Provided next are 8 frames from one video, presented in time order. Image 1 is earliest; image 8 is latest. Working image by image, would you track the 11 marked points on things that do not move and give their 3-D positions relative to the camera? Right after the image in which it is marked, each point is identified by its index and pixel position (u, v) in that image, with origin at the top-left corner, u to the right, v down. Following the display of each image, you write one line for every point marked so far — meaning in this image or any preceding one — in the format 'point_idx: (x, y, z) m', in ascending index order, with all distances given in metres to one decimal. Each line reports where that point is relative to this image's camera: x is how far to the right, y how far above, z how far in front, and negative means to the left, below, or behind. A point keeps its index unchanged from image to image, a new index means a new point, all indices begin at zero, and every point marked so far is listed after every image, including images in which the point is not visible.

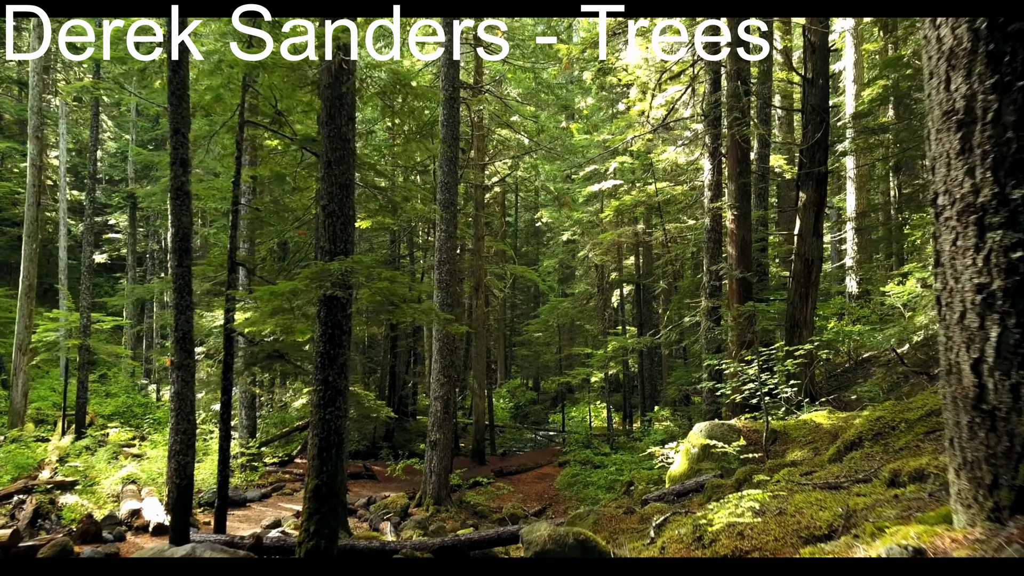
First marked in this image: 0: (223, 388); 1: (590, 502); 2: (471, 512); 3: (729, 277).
0: (-2.8, -1.0, +7.1) m
1: (+1.3, -3.5, +11.9) m
2: (-0.6, -3.5, +11.4) m
3: (+2.9, +0.2, +9.8) m
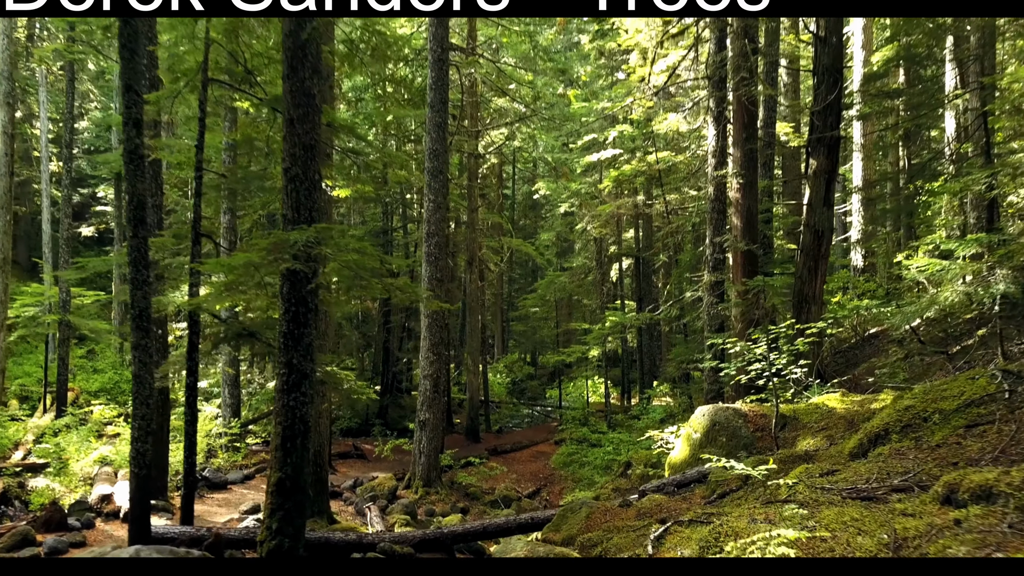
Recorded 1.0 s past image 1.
0: (-2.9, -0.7, +6.6) m
1: (+1.2, -3.1, +11.5) m
2: (-0.7, -3.1, +11.0) m
3: (+2.8, +0.5, +9.3) m
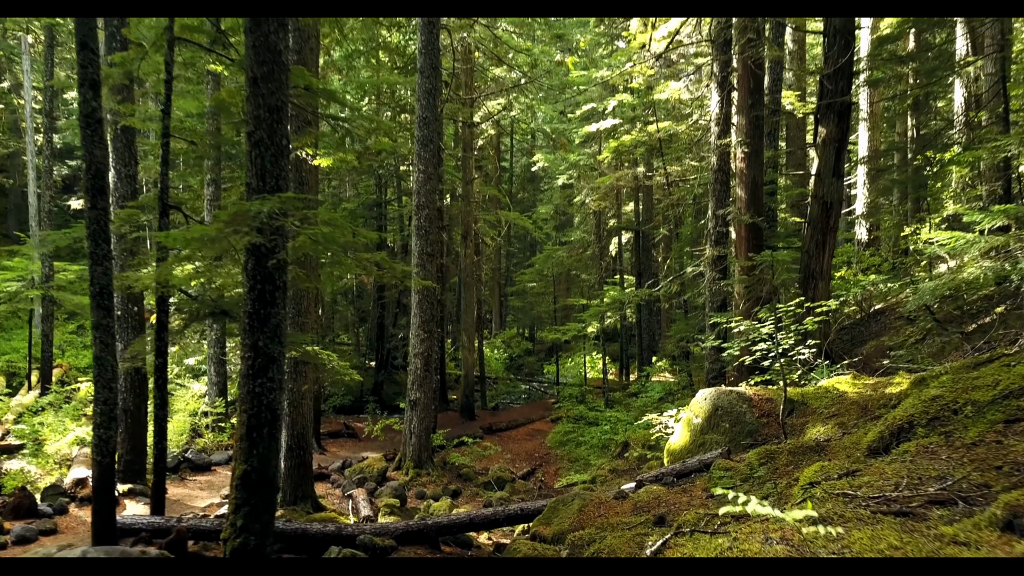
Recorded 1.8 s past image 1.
0: (-3.0, -0.5, +6.2) m
1: (+1.1, -2.7, +11.2) m
2: (-0.8, -2.7, +10.7) m
3: (+2.7, +0.8, +8.8) m
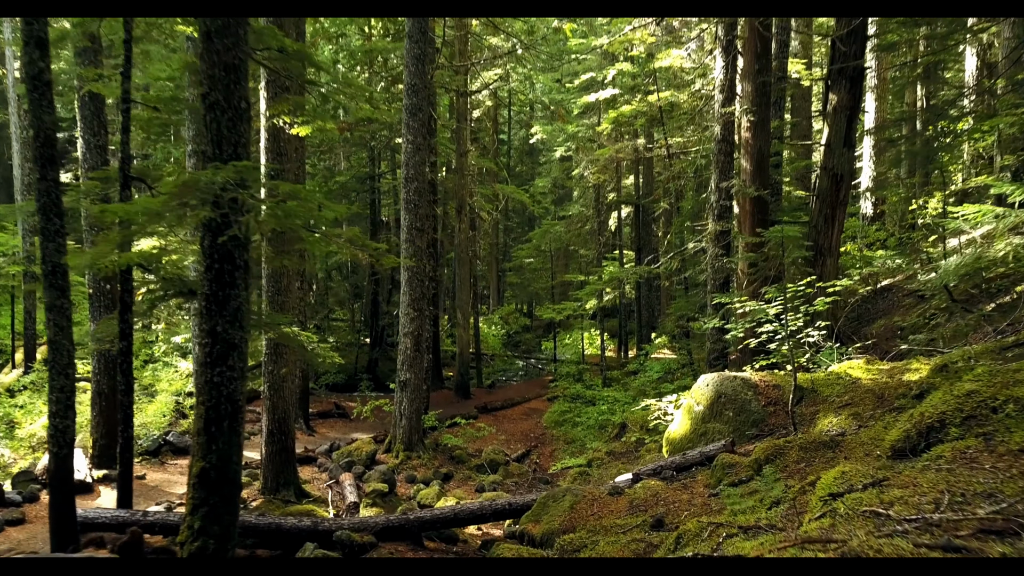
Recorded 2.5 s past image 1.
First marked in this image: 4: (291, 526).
0: (-3.1, -0.3, +5.8) m
1: (+1.0, -2.3, +10.9) m
2: (-0.9, -2.4, +10.4) m
3: (+2.6, +1.1, +8.4) m
4: (-1.6, -1.7, +5.2) m
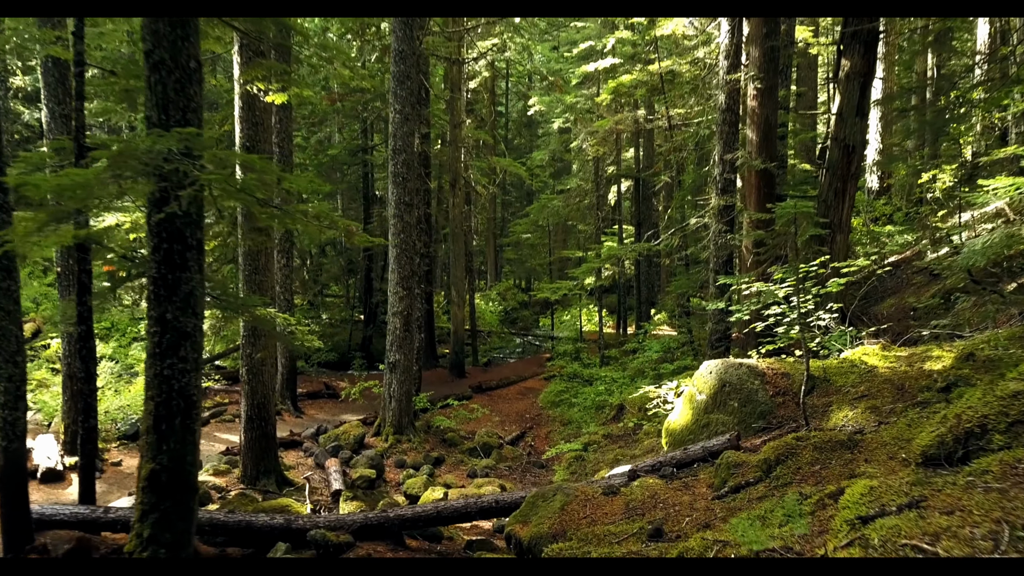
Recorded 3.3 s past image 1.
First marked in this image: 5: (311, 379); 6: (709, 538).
0: (-3.1, -0.2, +5.3) m
1: (+0.9, -2.0, +10.5) m
2: (-1.0, -2.1, +10.1) m
3: (+2.5, +1.3, +7.9) m
4: (-1.7, -1.6, +4.9) m
5: (-3.6, -1.7, +13.3) m
6: (+0.8, -1.0, +3.2) m
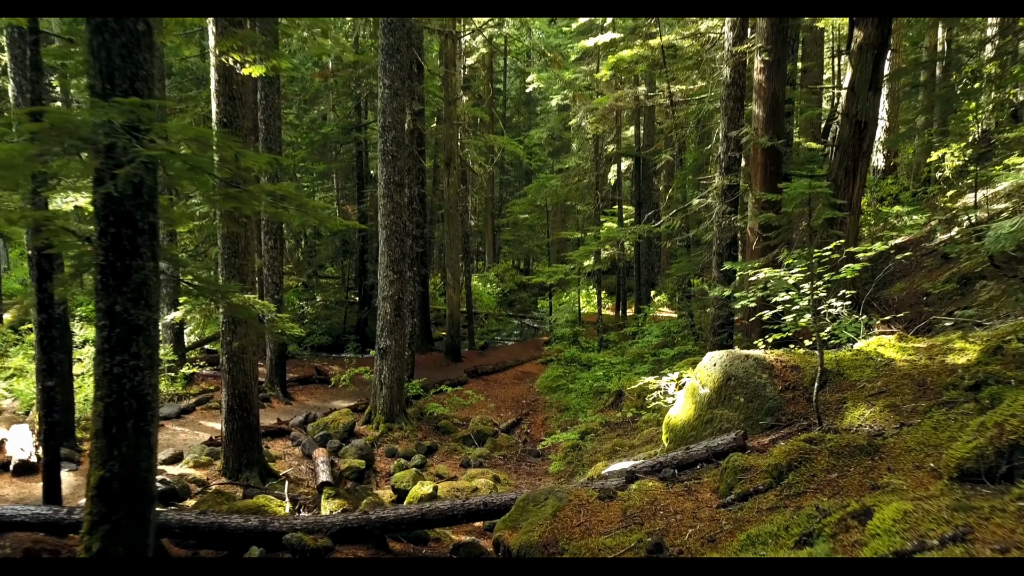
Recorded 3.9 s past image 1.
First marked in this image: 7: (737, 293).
0: (-3.2, -0.1, +5.0) m
1: (+0.8, -1.8, +10.2) m
2: (-1.1, -1.9, +9.8) m
3: (+2.5, +1.5, +7.6) m
4: (-1.7, -1.5, +4.6) m
5: (-3.7, -1.3, +13.0) m
6: (+0.8, -1.0, +2.8) m
7: (+1.9, 0.0, +6.3) m
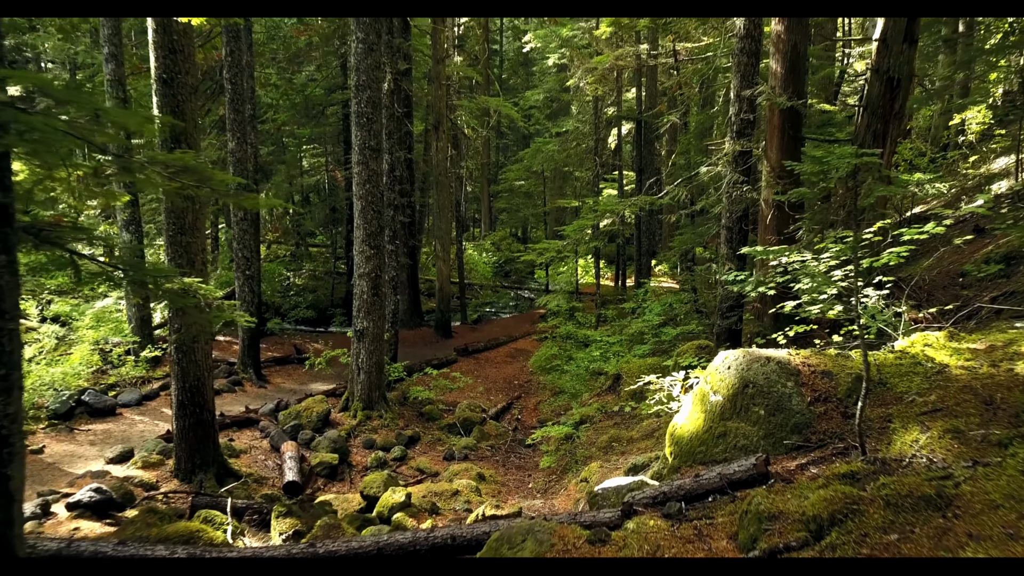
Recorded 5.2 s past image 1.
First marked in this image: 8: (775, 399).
0: (-3.3, 0.0, +4.2) m
1: (+0.7, -1.4, +9.5) m
2: (-1.2, -1.6, +9.1) m
3: (+2.3, +1.7, +6.7) m
4: (-1.9, -1.4, +3.9) m
5: (-3.8, -0.9, +12.3) m
6: (+0.6, -1.0, +2.1) m
7: (+1.8, +0.1, +5.5) m
8: (+1.3, -0.6, +3.7) m
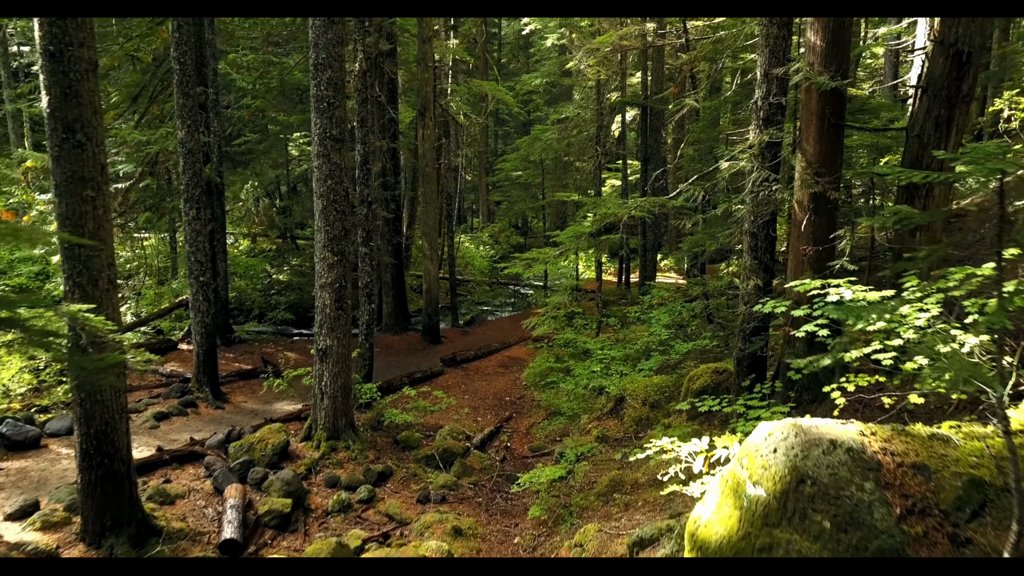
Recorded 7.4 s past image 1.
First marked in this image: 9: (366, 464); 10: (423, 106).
0: (-3.5, -0.2, +3.1) m
1: (+0.6, -1.5, +8.4) m
2: (-1.3, -1.7, +8.0) m
3: (+2.2, +1.5, +5.5) m
4: (-2.0, -1.6, +2.7) m
5: (-3.9, -0.9, +11.2) m
6: (+0.5, -1.3, +1.0) m
7: (+1.7, -0.1, +4.4) m
8: (+1.2, -0.8, +2.6) m
9: (-1.5, -1.7, +7.3) m
10: (-1.5, +3.2, +13.0) m
